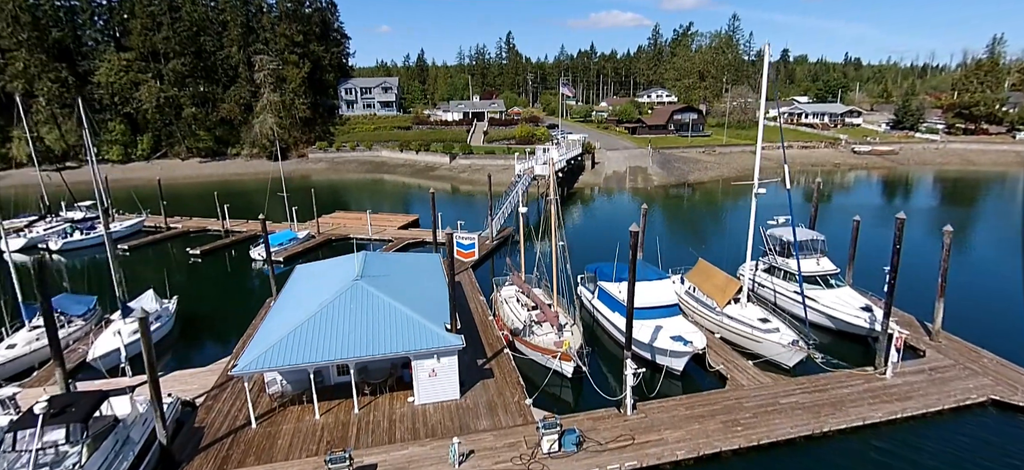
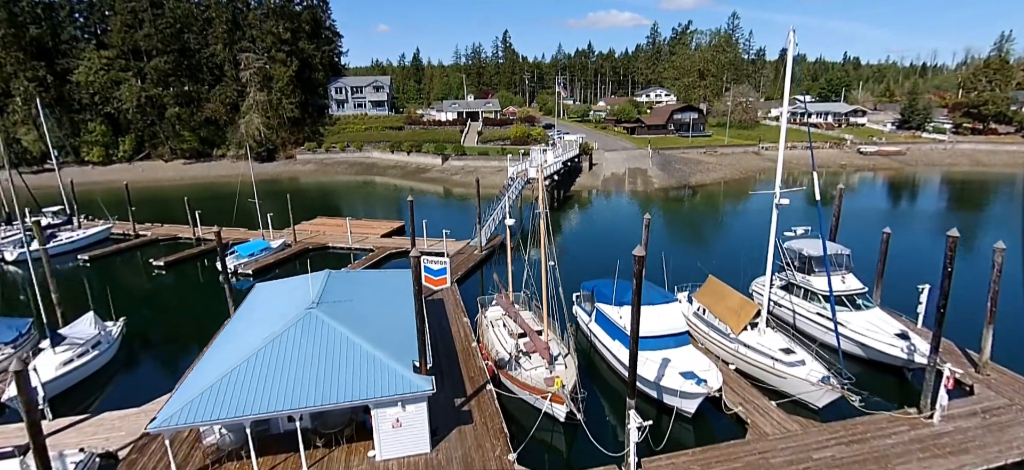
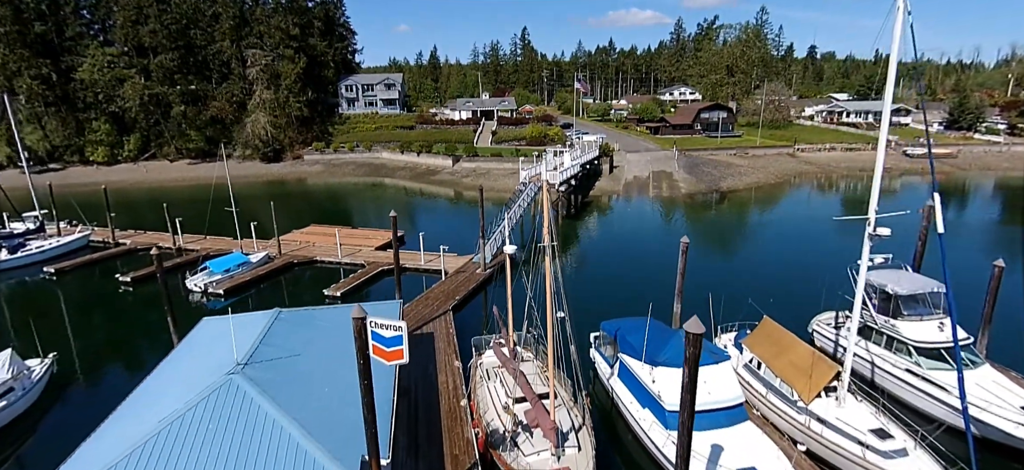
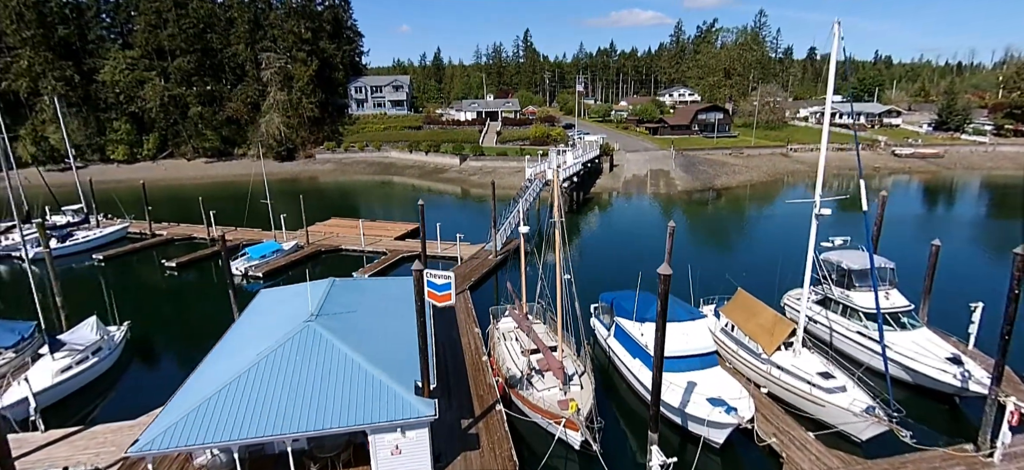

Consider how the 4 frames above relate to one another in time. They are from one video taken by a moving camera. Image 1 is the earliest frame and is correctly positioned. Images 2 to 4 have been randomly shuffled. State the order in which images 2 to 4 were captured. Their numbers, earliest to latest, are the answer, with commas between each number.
2, 4, 3
